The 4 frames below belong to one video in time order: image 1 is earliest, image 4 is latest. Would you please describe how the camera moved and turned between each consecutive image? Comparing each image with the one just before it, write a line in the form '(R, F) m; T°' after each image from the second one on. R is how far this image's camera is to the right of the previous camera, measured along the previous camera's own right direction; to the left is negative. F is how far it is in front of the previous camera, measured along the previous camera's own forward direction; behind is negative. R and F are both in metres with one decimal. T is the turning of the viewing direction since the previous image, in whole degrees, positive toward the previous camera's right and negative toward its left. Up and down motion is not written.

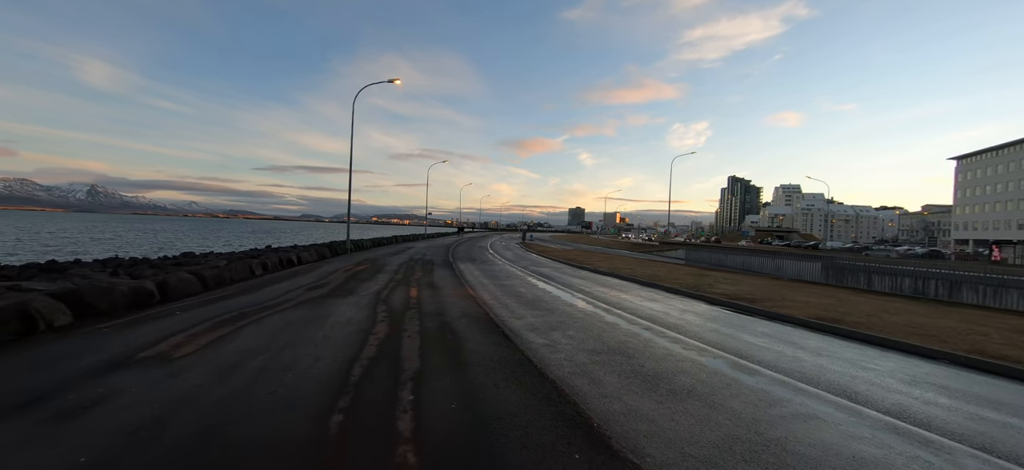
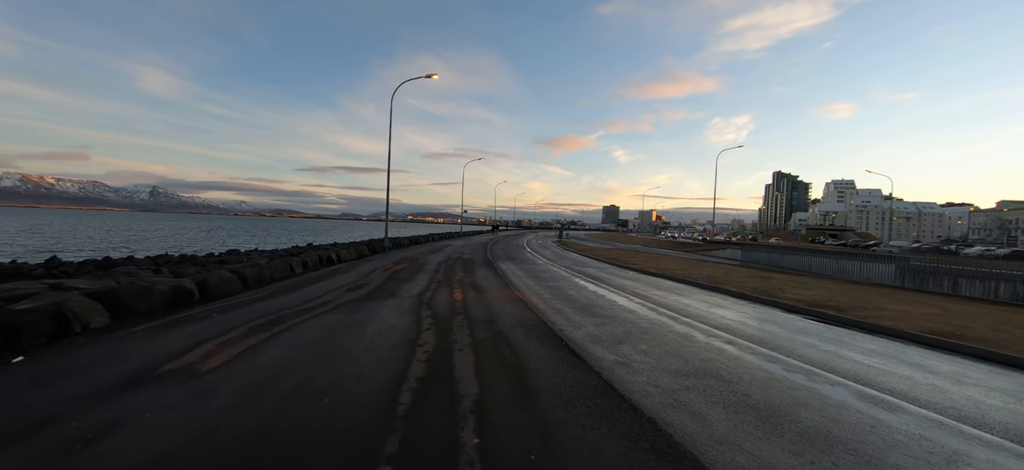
(-0.5, +1.0) m; -5°
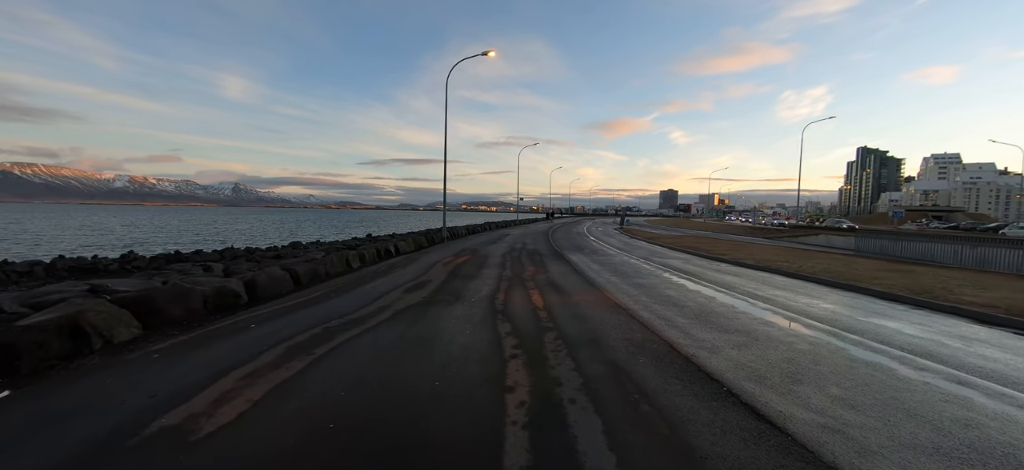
(-0.8, +2.1) m; -7°
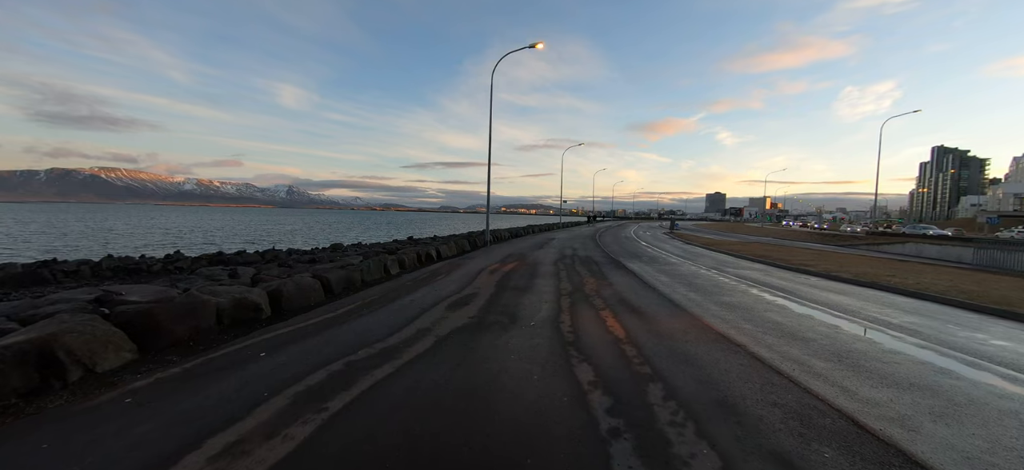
(-0.5, +1.7) m; -5°
